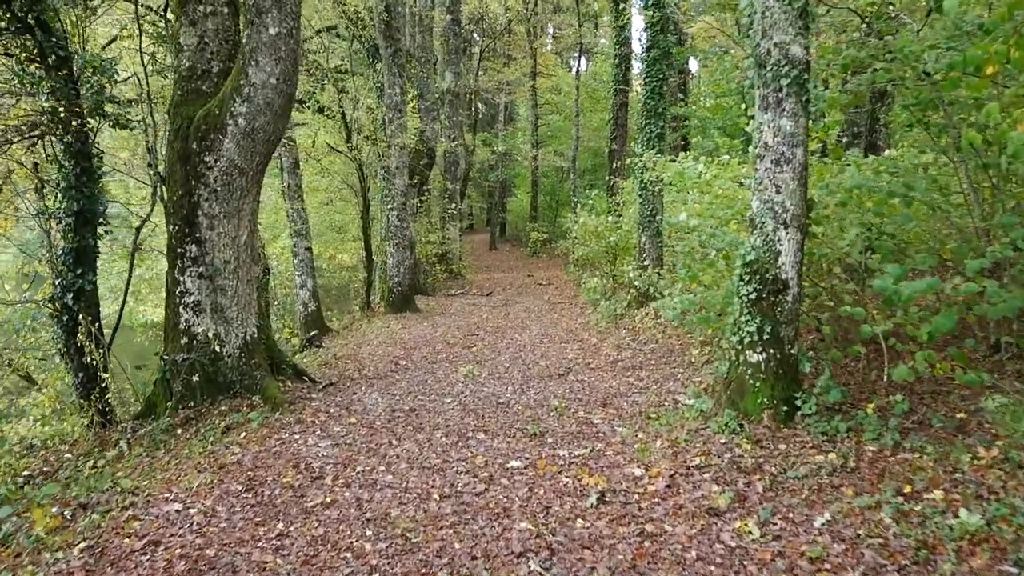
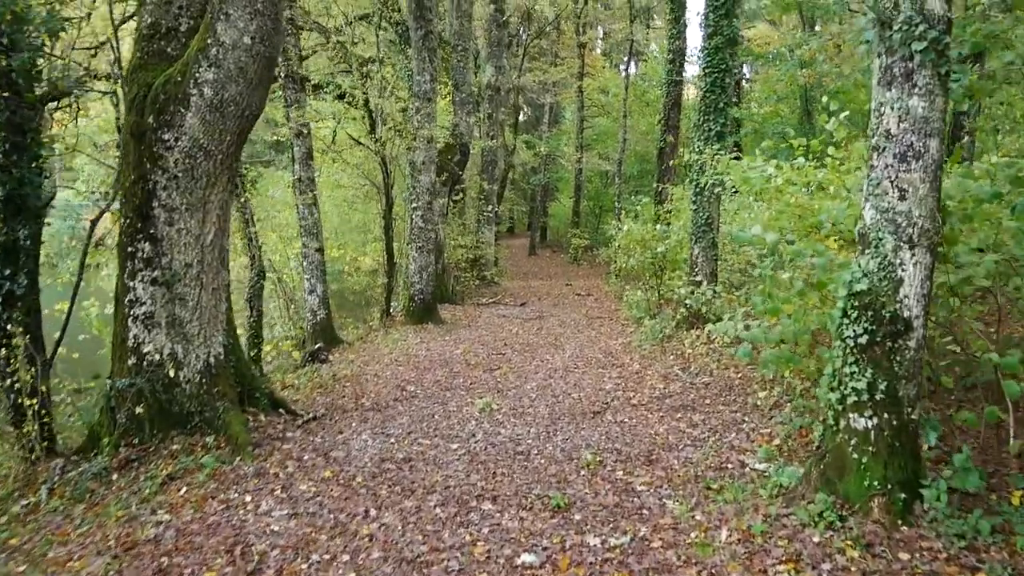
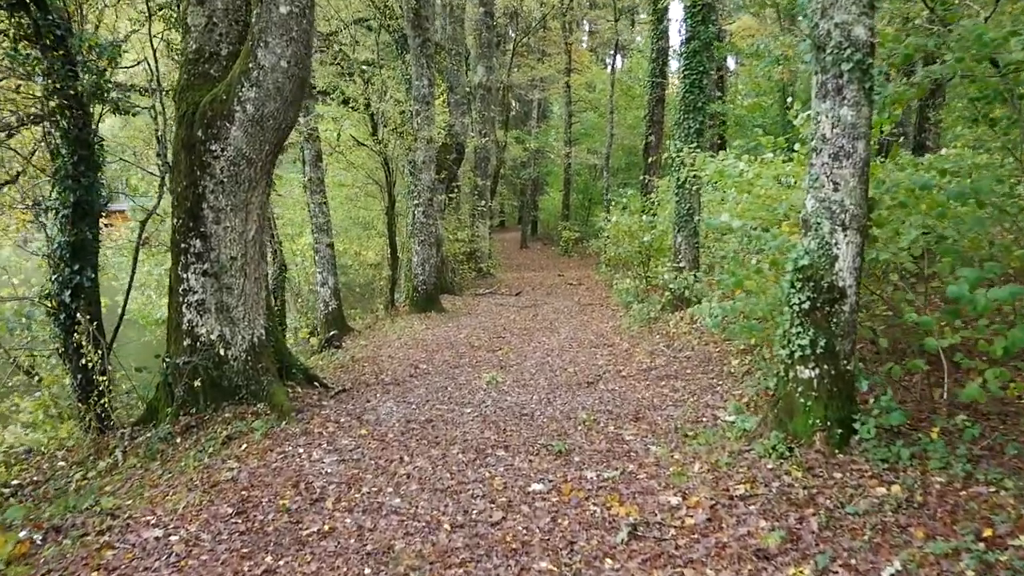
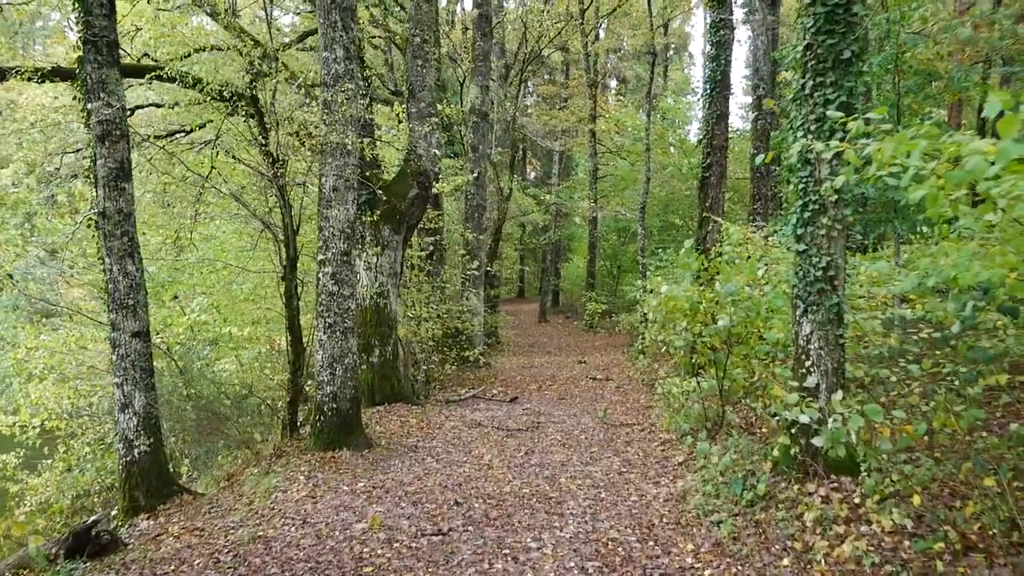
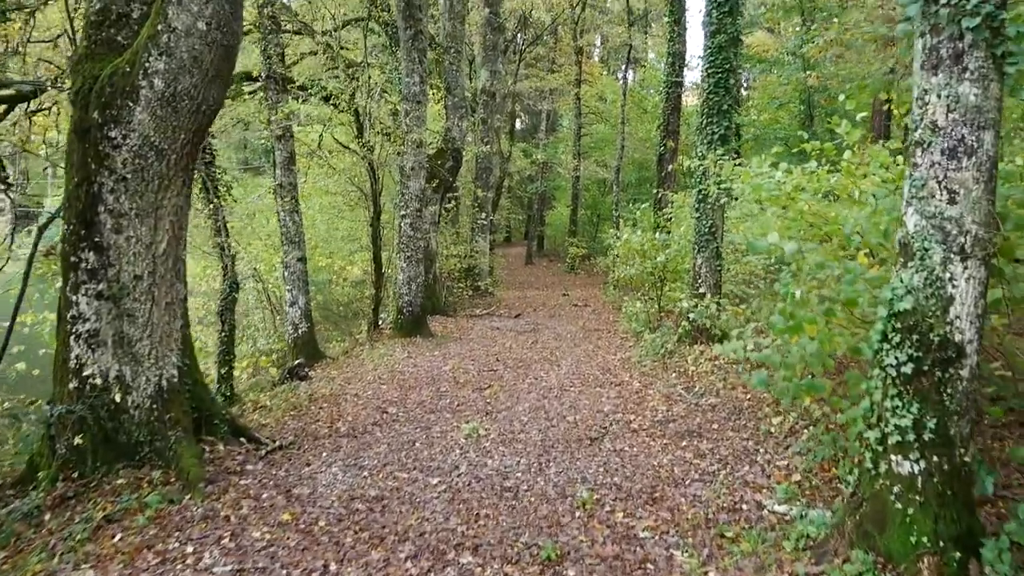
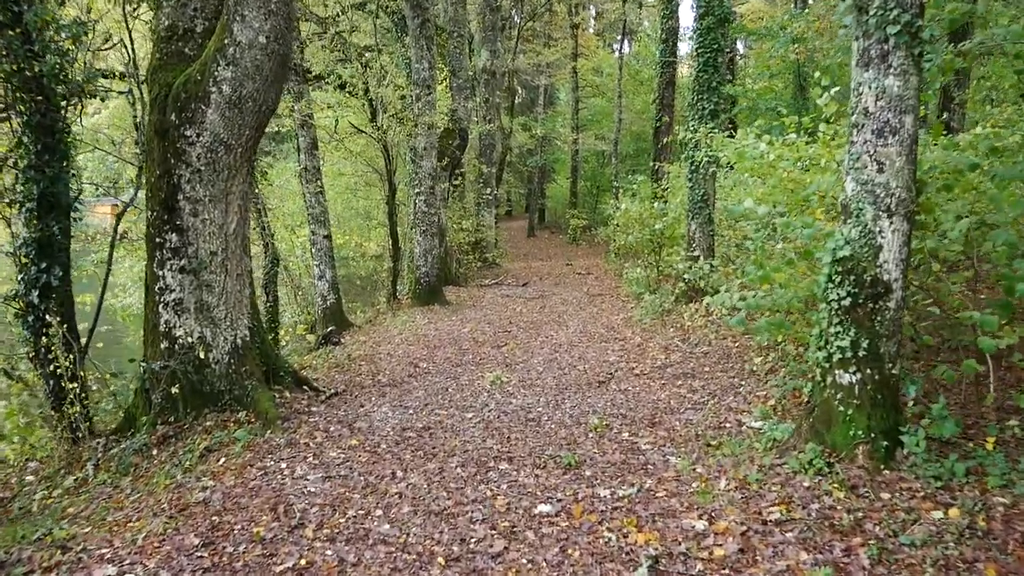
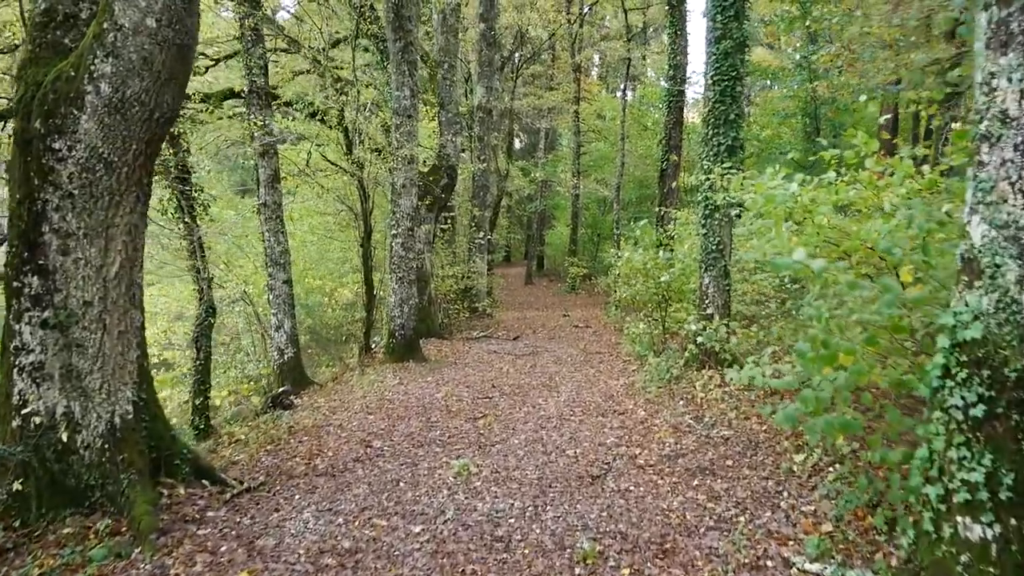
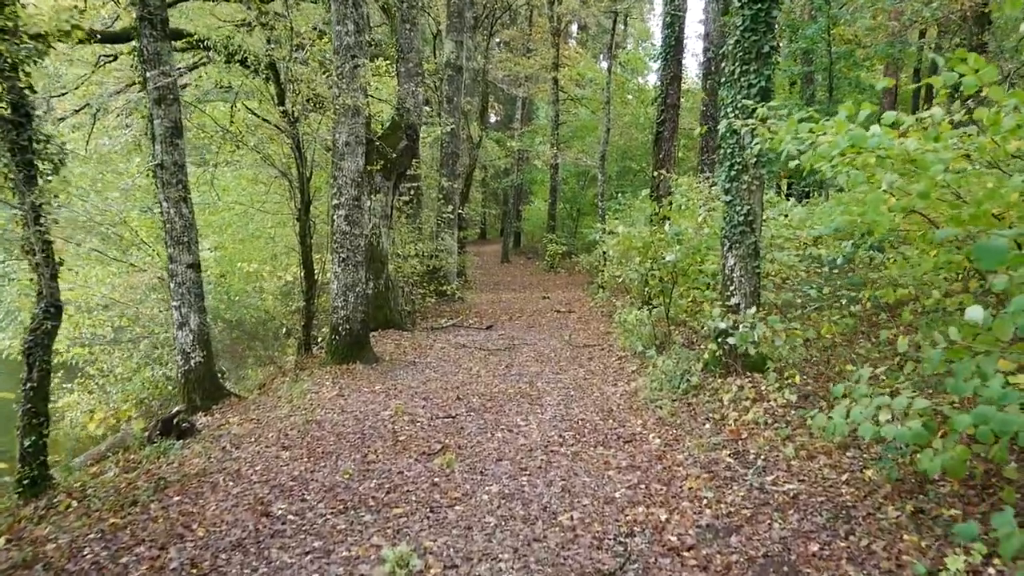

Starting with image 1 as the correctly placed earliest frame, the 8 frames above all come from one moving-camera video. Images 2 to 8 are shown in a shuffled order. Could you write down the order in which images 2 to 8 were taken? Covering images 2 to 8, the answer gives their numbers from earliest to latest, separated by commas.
3, 6, 2, 5, 7, 8, 4
